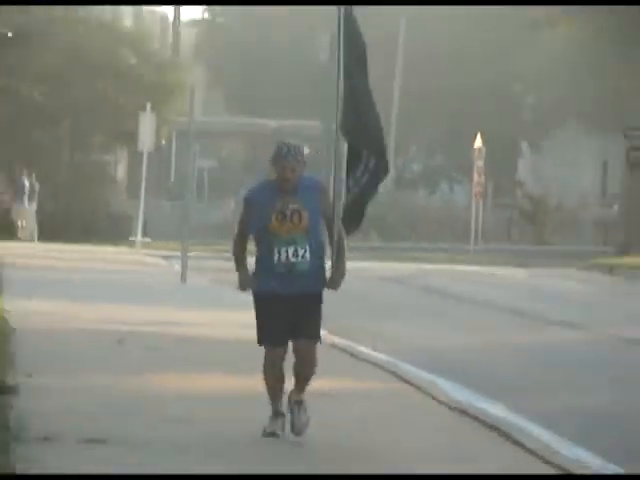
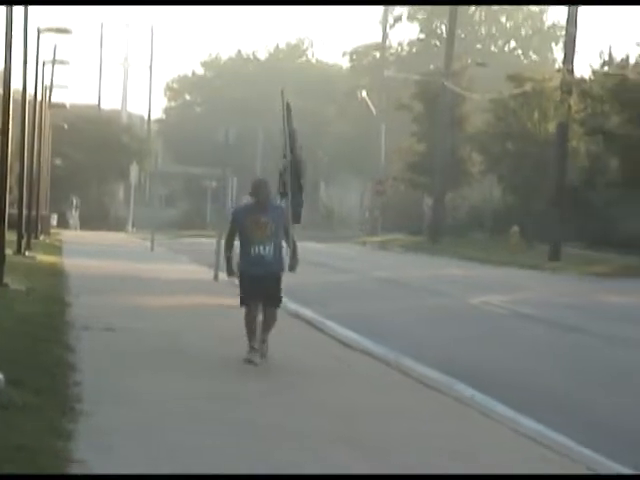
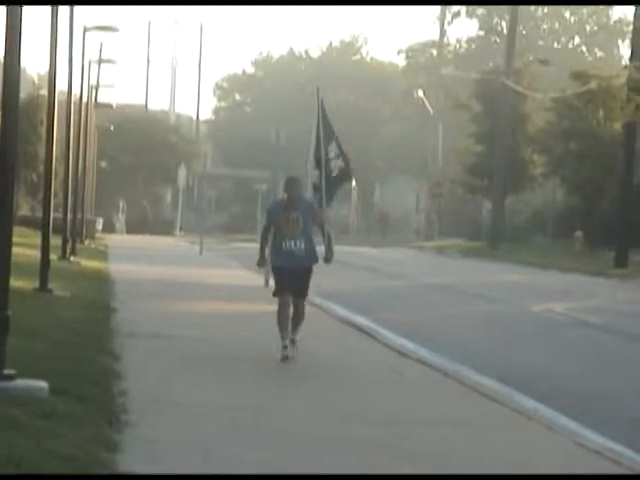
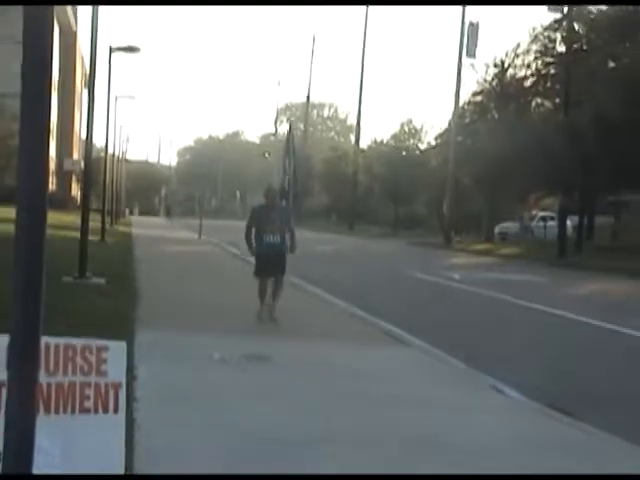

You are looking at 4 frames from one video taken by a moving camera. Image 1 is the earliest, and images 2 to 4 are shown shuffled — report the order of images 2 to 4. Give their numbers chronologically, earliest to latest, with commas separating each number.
3, 2, 4
